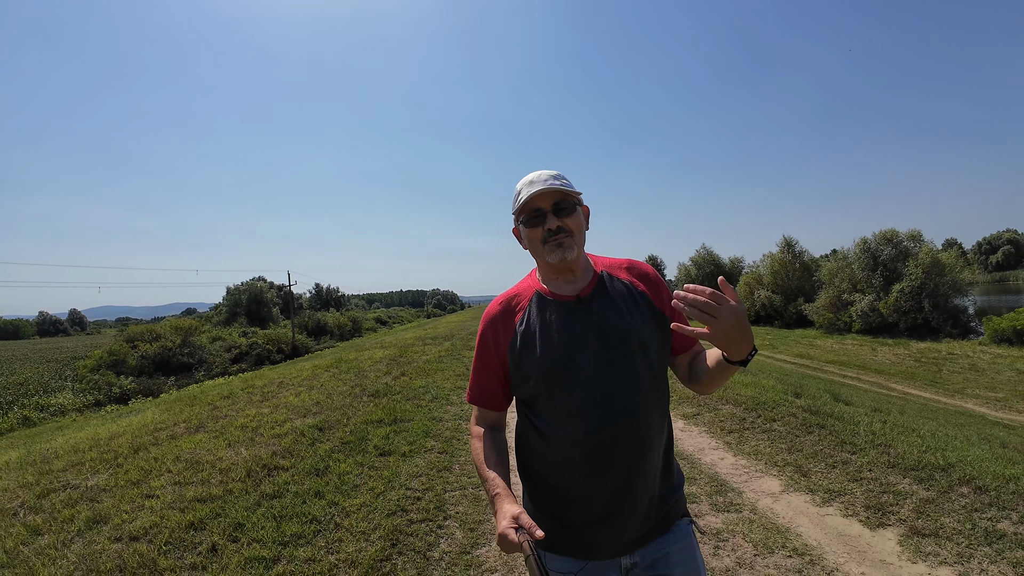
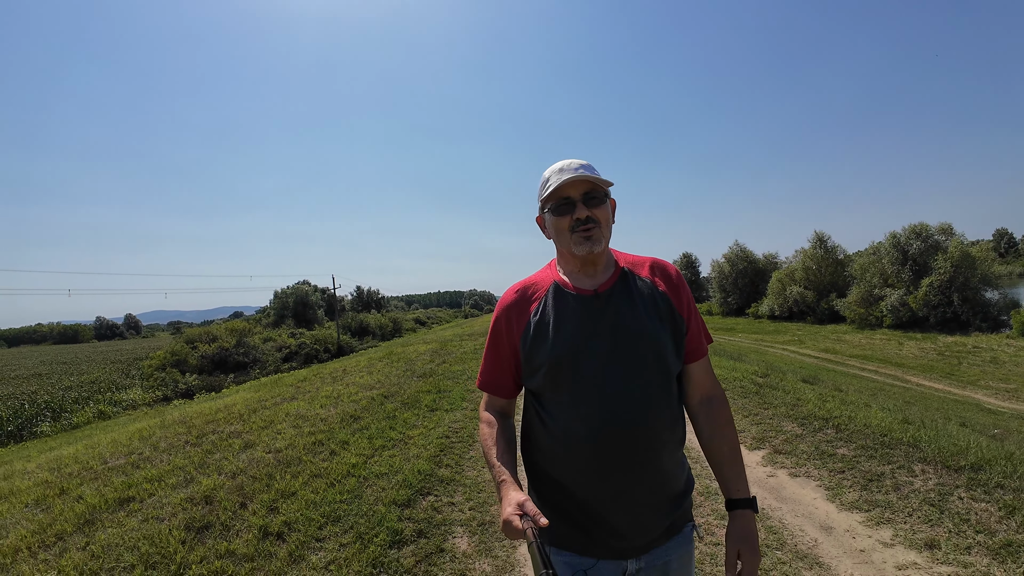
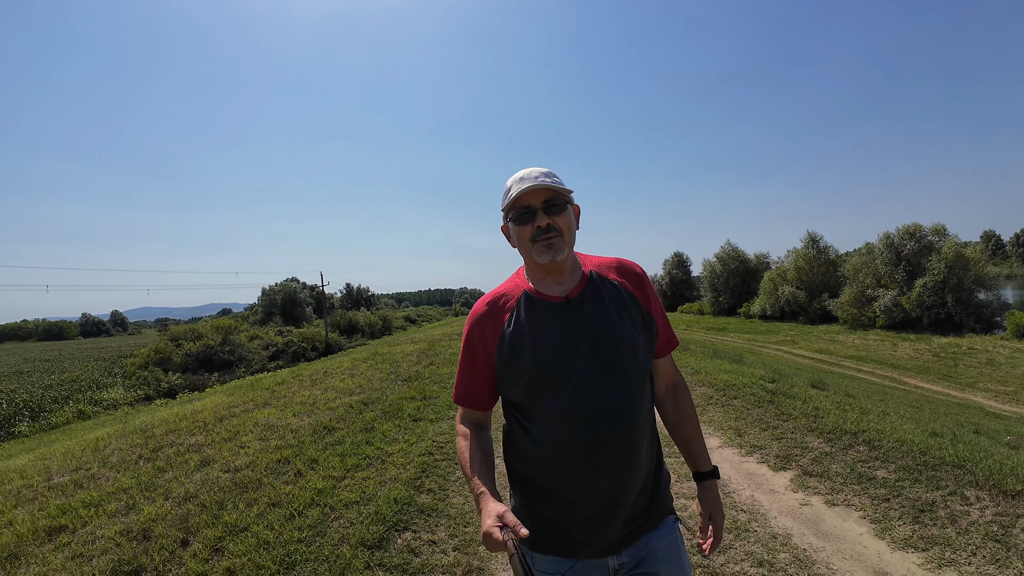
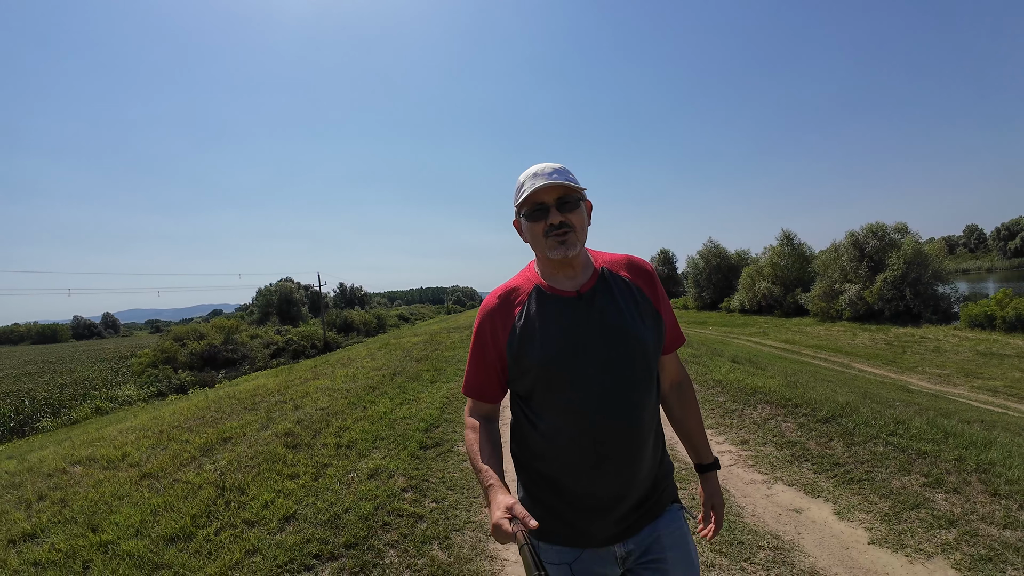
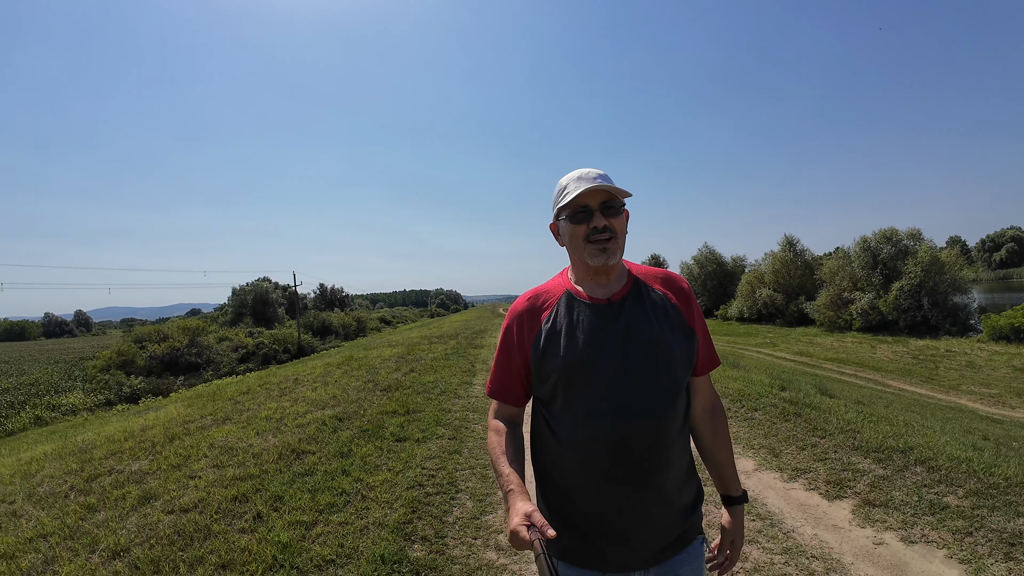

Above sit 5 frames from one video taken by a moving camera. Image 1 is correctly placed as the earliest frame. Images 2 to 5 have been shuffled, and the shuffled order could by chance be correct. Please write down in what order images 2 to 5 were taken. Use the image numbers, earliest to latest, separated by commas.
5, 3, 2, 4
